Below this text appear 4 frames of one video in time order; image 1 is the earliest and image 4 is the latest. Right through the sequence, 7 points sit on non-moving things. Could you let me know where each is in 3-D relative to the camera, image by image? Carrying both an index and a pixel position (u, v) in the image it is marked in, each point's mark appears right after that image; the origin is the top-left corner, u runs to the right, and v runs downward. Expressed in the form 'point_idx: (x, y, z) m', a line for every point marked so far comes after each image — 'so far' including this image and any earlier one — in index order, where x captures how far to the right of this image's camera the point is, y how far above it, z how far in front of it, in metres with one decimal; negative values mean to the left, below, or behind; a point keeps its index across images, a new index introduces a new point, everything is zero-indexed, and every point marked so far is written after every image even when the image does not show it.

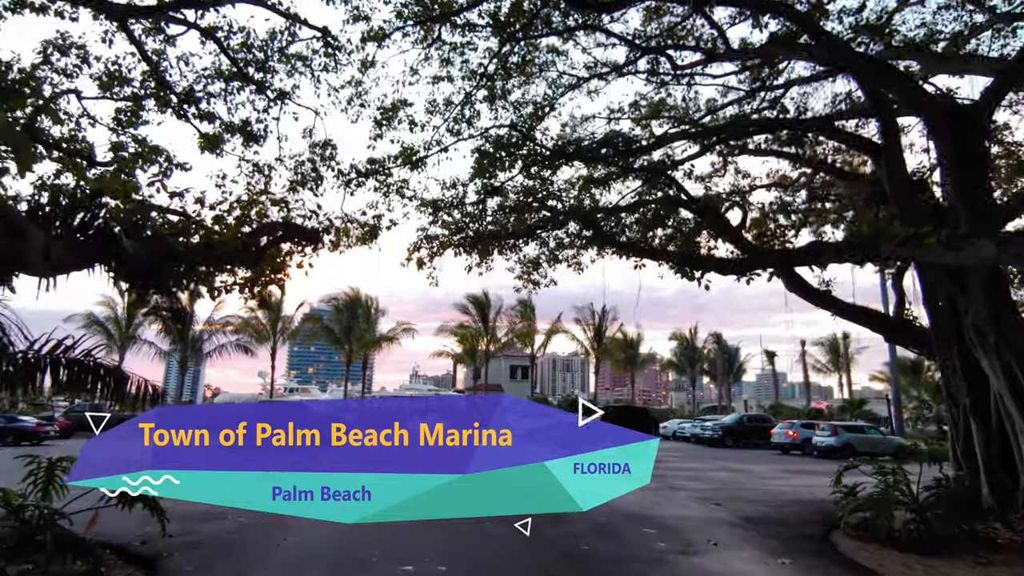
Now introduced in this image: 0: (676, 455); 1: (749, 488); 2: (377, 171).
0: (+4.1, -4.2, +17.7) m
1: (+3.4, -2.8, +9.9) m
2: (-2.6, +2.2, +13.4) m
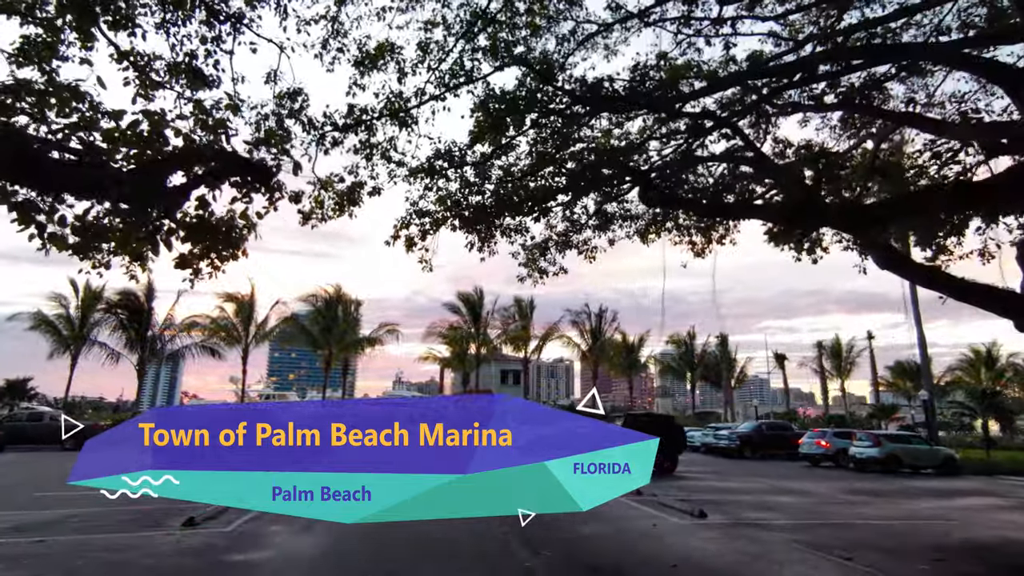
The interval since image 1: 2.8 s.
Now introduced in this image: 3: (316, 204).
0: (+4.2, -4.0, +15.3) m
1: (+3.6, -2.5, +7.5) m
2: (-2.4, +2.5, +10.9) m
3: (-3.1, +1.3, +11.0) m
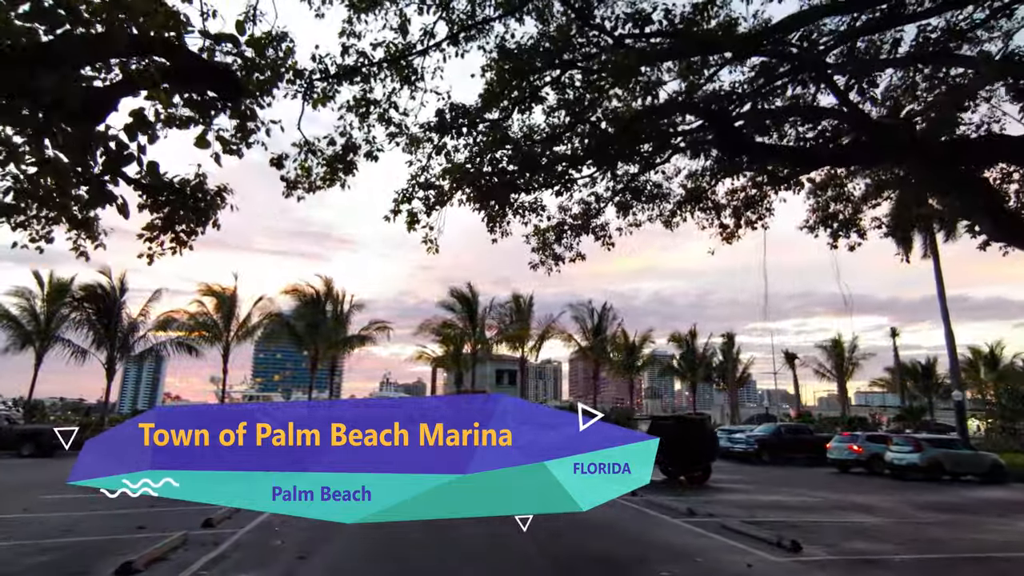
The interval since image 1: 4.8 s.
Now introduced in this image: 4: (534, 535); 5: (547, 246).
0: (+4.4, -3.7, +13.7) m
1: (+4.0, -2.3, +5.9) m
2: (-2.1, +2.8, +9.2) m
3: (-2.8, +1.6, +9.3) m
4: (+0.2, -2.7, +7.9) m
5: (+0.7, +0.8, +13.4) m
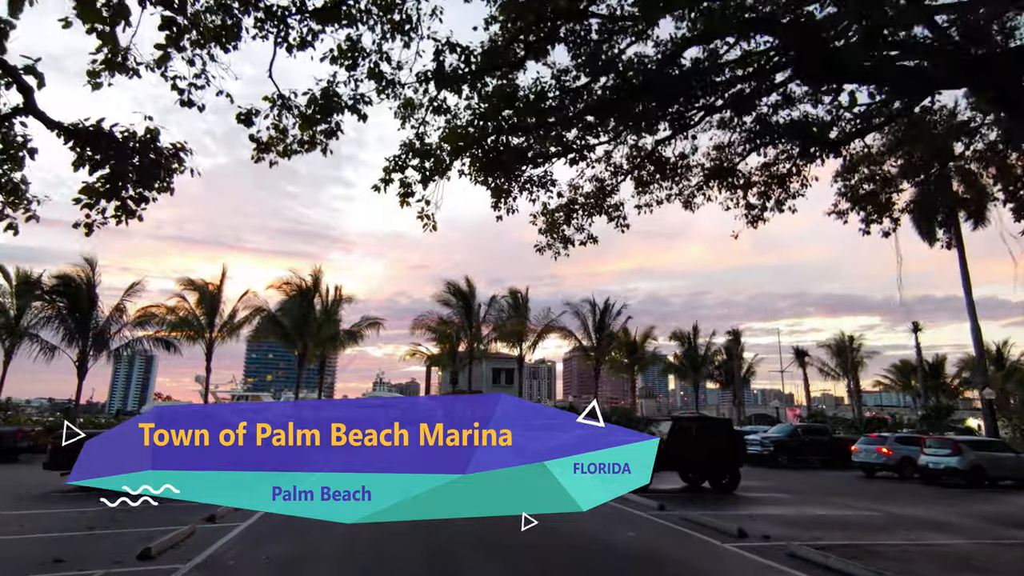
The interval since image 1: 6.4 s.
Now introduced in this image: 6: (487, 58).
0: (+4.5, -3.5, +12.4) m
1: (+4.1, -2.1, +4.6) m
2: (-2.0, +3.0, +7.8) m
3: (-2.7, +1.8, +7.9) m
4: (+0.4, -2.5, +6.5) m
5: (+0.8, +1.0, +12.1) m
6: (-0.3, +3.0, +9.0) m
